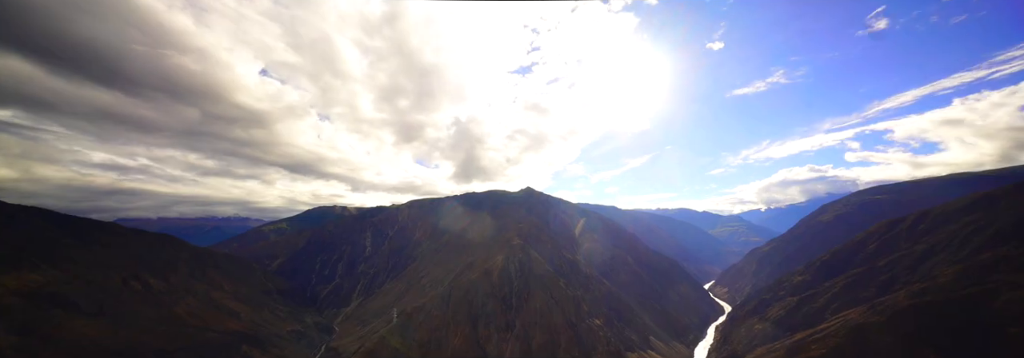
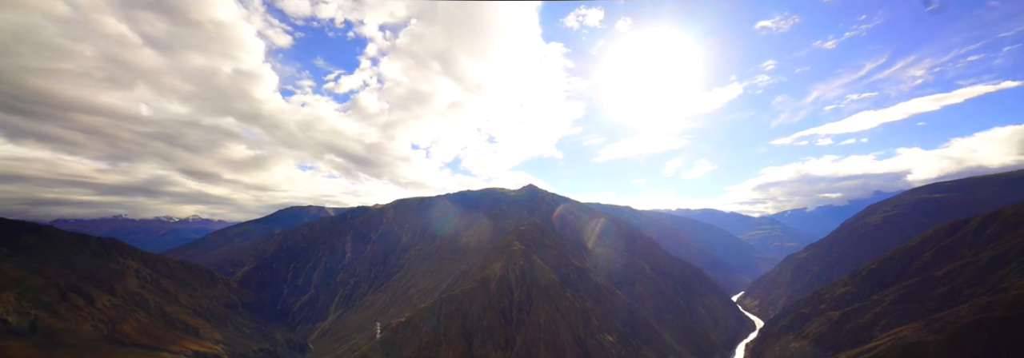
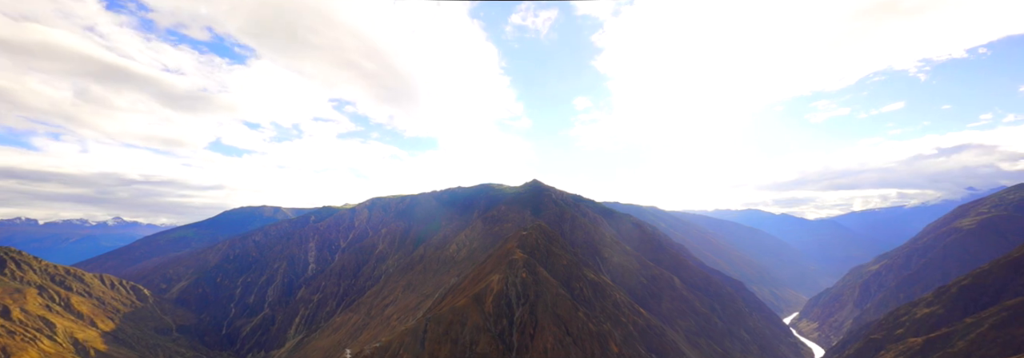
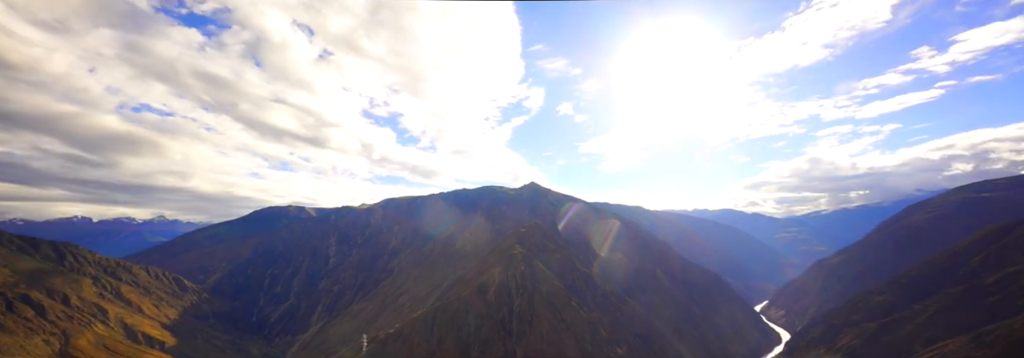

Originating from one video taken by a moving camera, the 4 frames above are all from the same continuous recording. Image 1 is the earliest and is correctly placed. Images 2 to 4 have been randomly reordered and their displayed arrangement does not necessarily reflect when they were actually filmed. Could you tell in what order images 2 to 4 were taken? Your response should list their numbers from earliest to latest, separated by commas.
2, 4, 3
